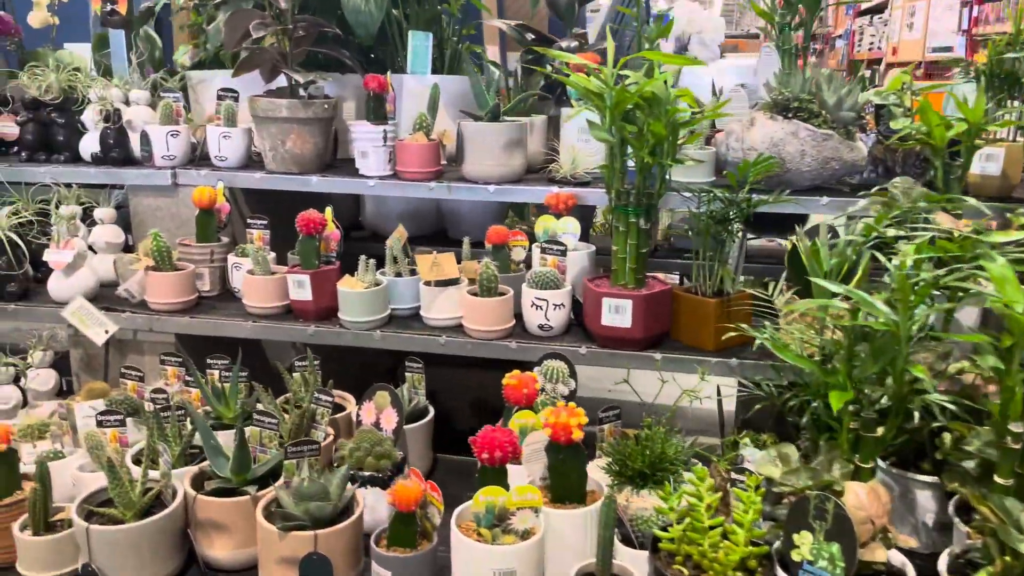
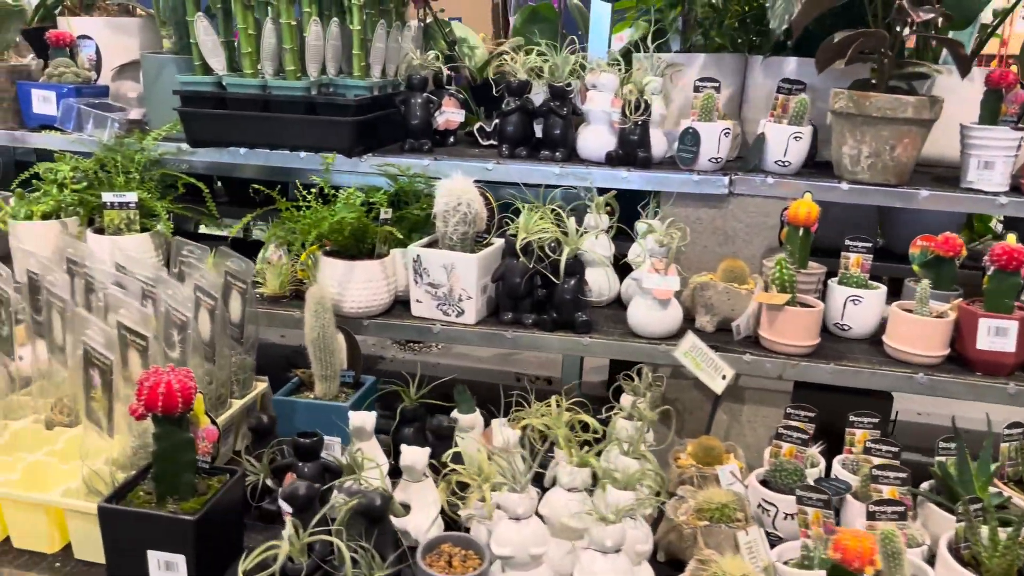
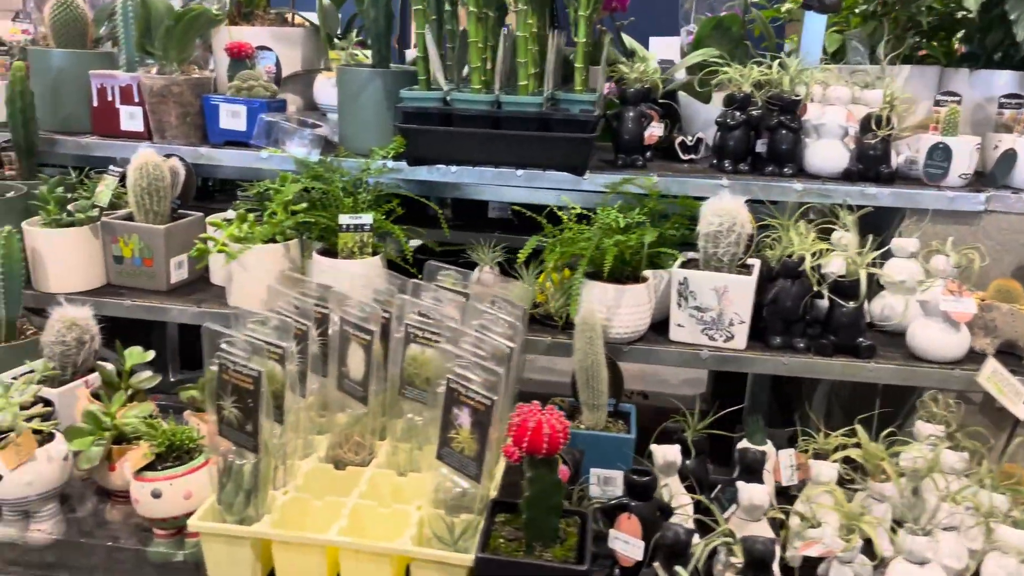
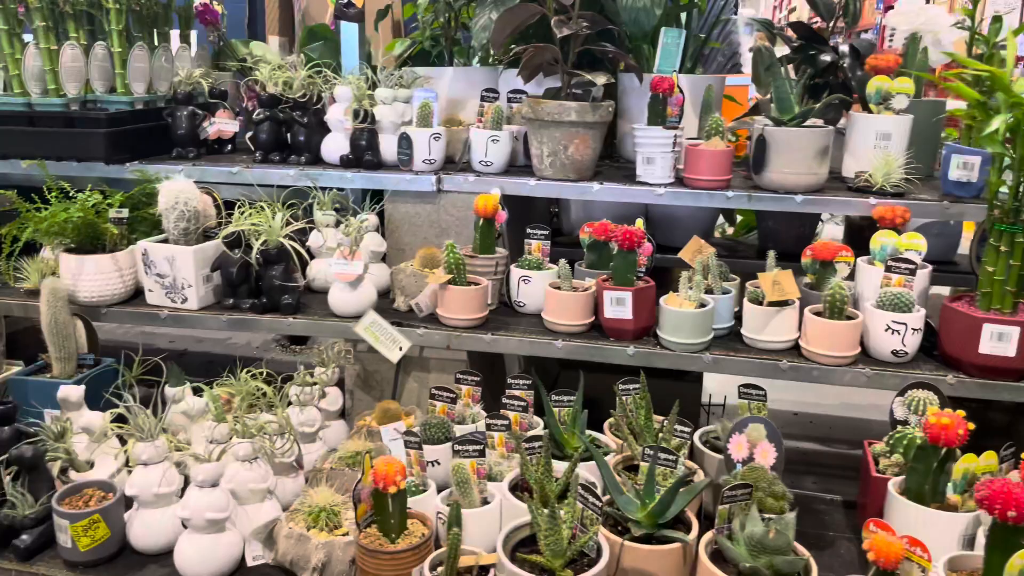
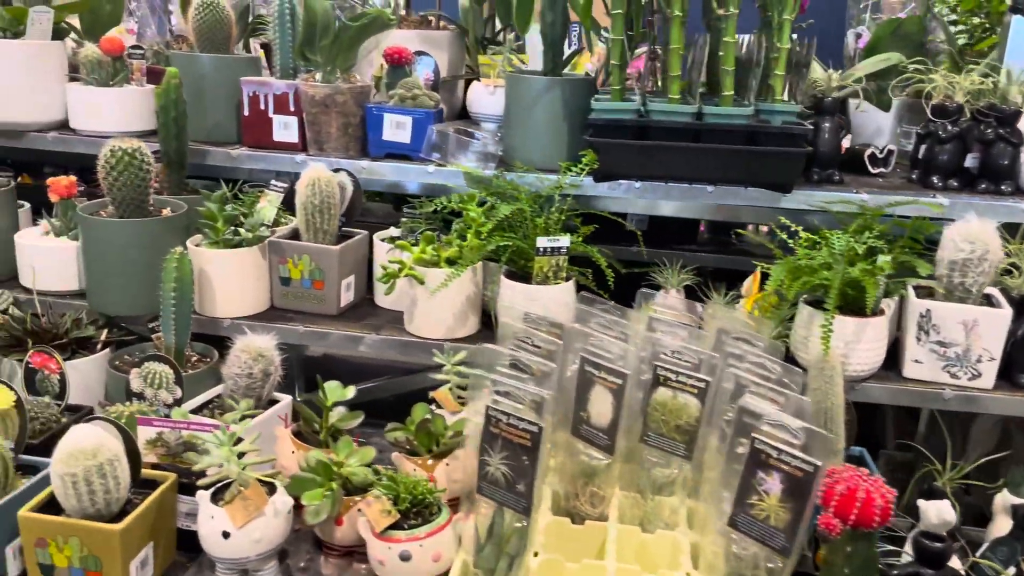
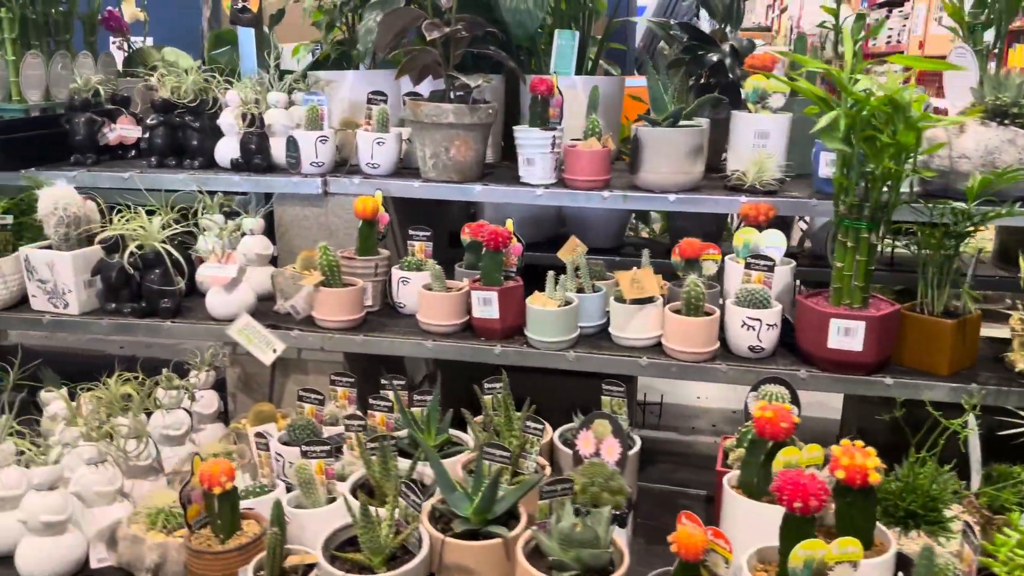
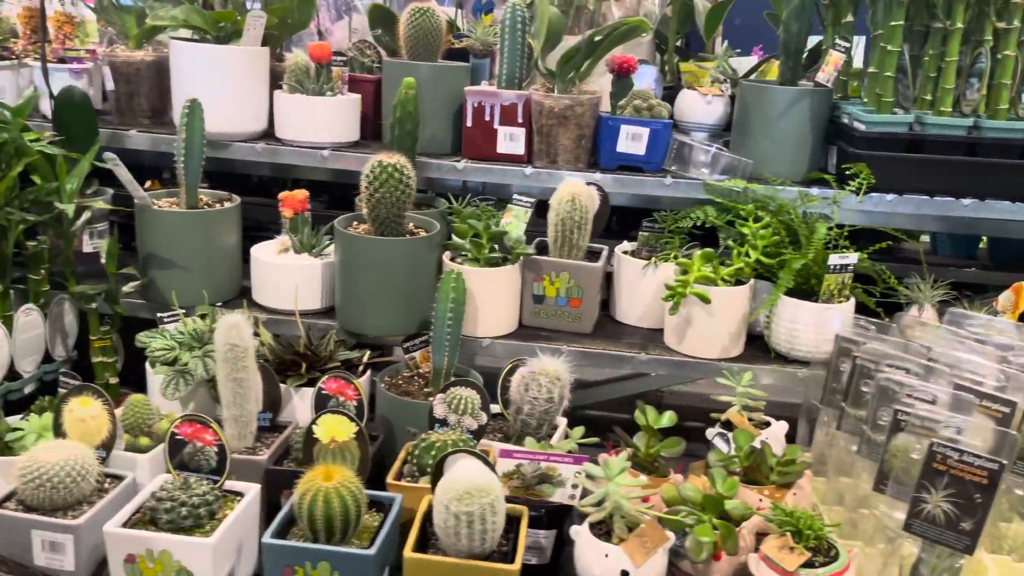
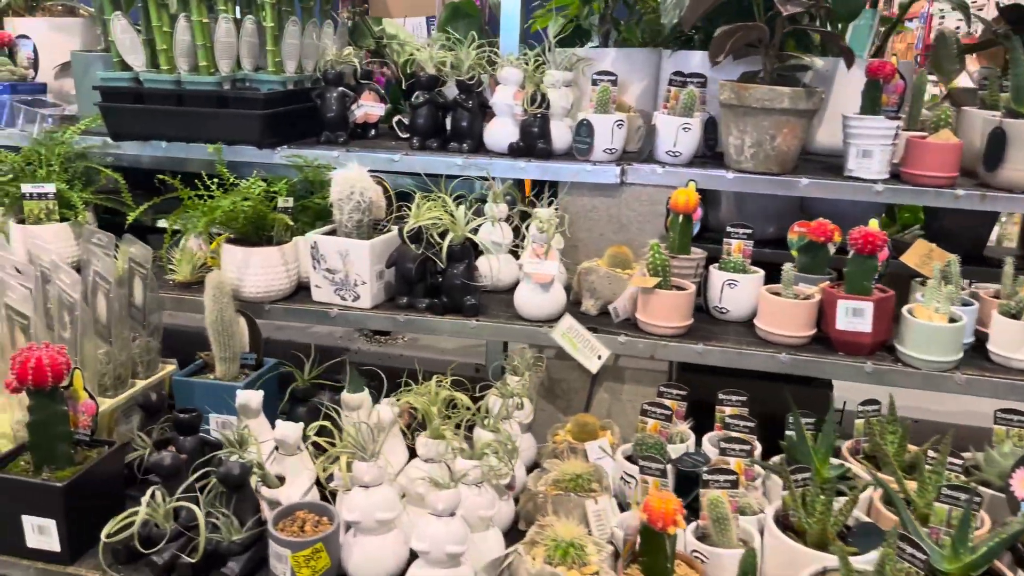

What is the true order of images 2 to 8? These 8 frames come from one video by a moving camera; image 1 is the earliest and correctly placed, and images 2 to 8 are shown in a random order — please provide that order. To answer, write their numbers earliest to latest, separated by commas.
6, 4, 8, 2, 3, 5, 7
